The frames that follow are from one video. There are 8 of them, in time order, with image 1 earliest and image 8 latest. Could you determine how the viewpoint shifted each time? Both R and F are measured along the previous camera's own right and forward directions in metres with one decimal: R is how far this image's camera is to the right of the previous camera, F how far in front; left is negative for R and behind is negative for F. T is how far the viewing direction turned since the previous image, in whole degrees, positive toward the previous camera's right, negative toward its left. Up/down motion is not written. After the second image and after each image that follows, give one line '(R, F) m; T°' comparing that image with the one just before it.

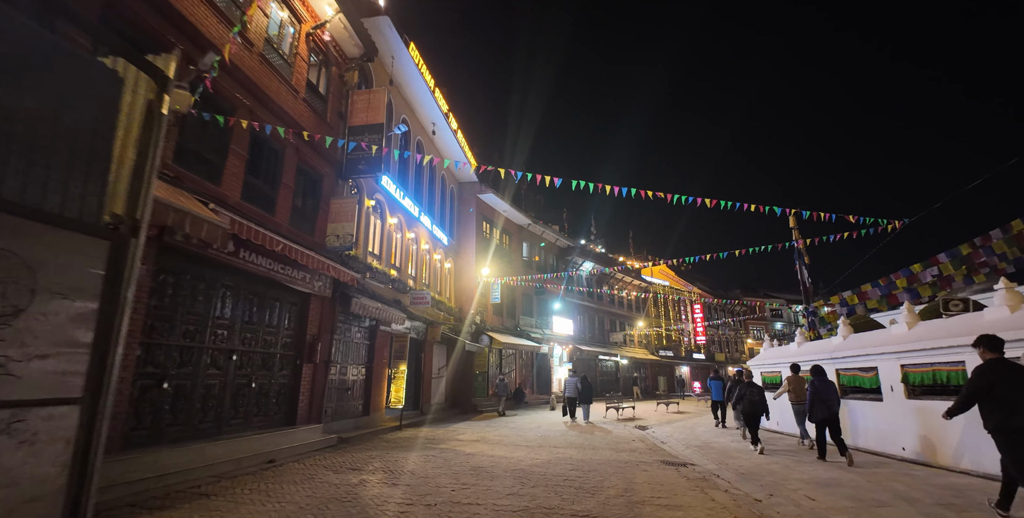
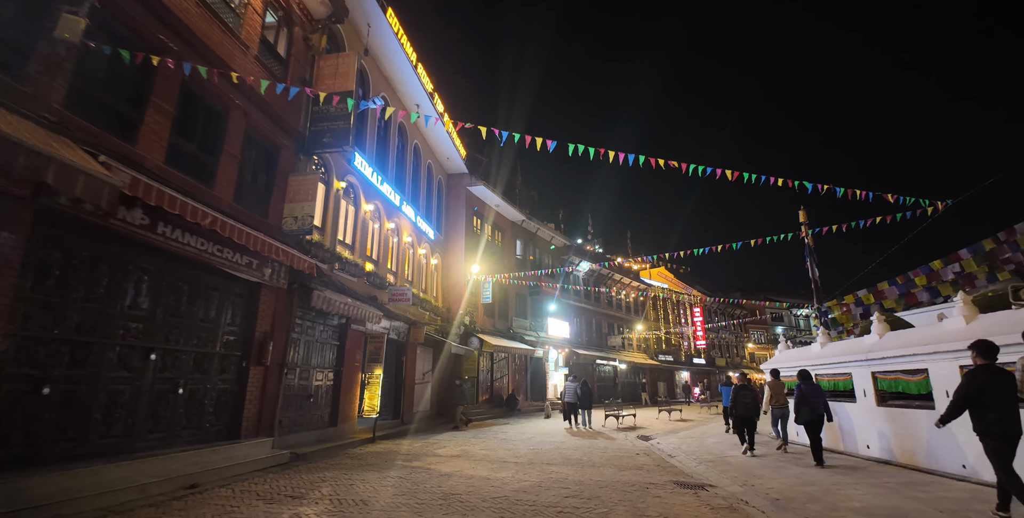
(+0.2, +1.6) m; 0°
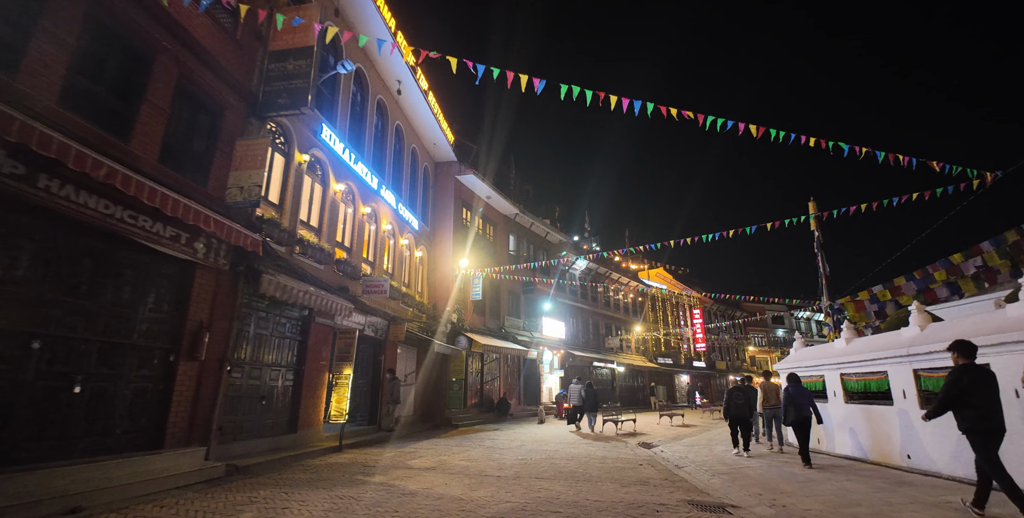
(+0.2, +1.4) m; 0°
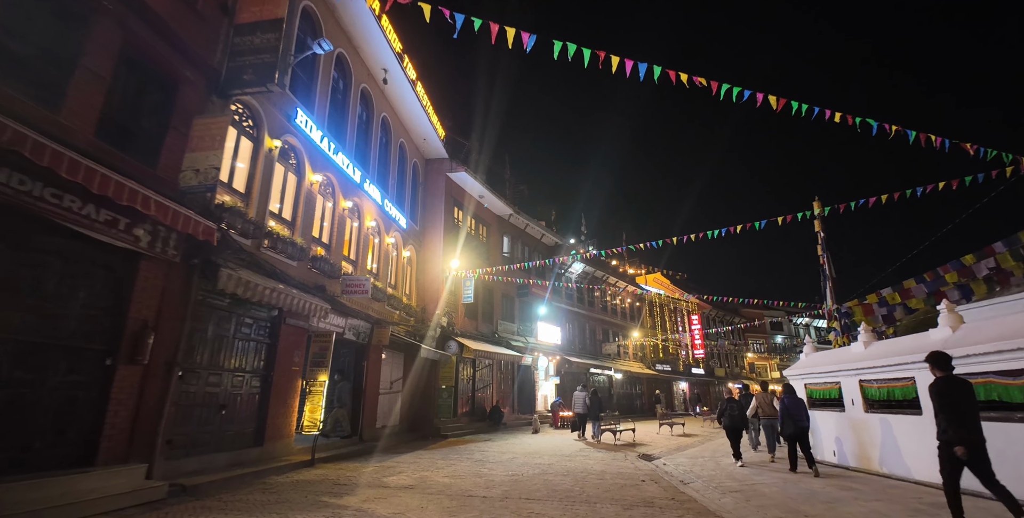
(+0.1, +0.9) m; 0°
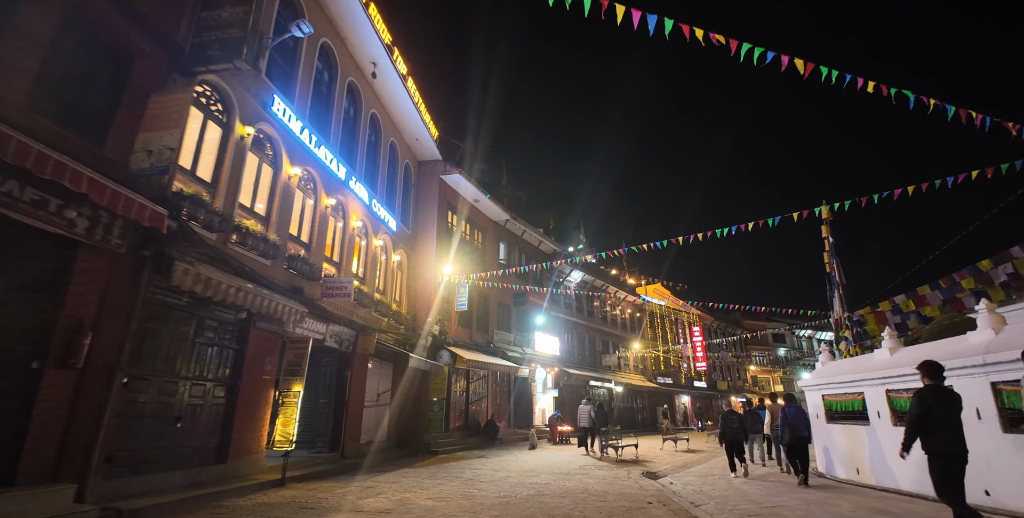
(+0.1, +0.8) m; 0°
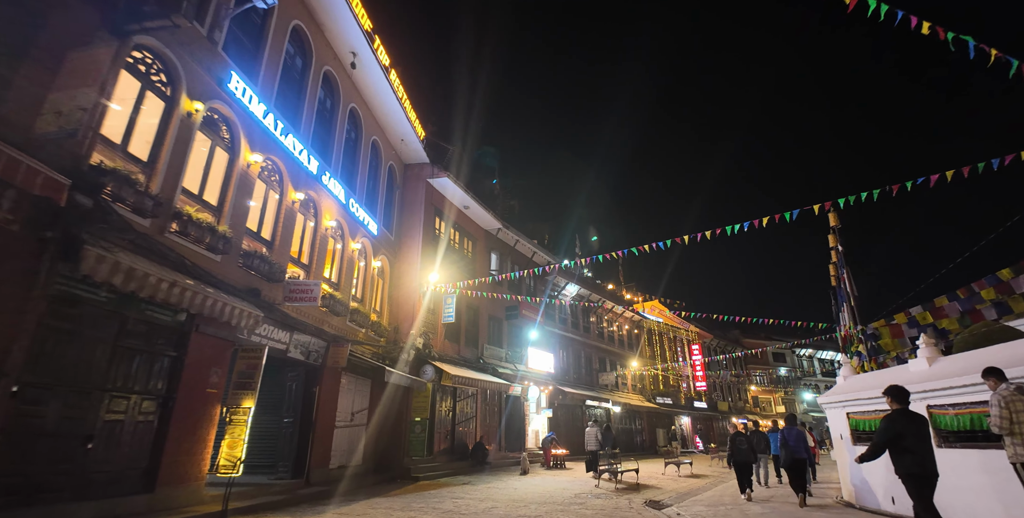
(+0.2, +1.2) m; 0°
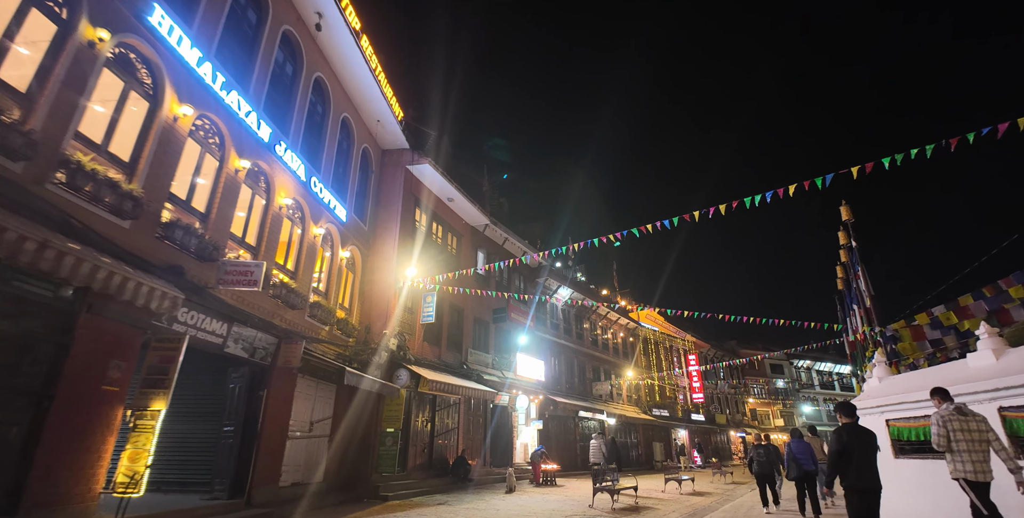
(+0.2, +1.5) m; +1°
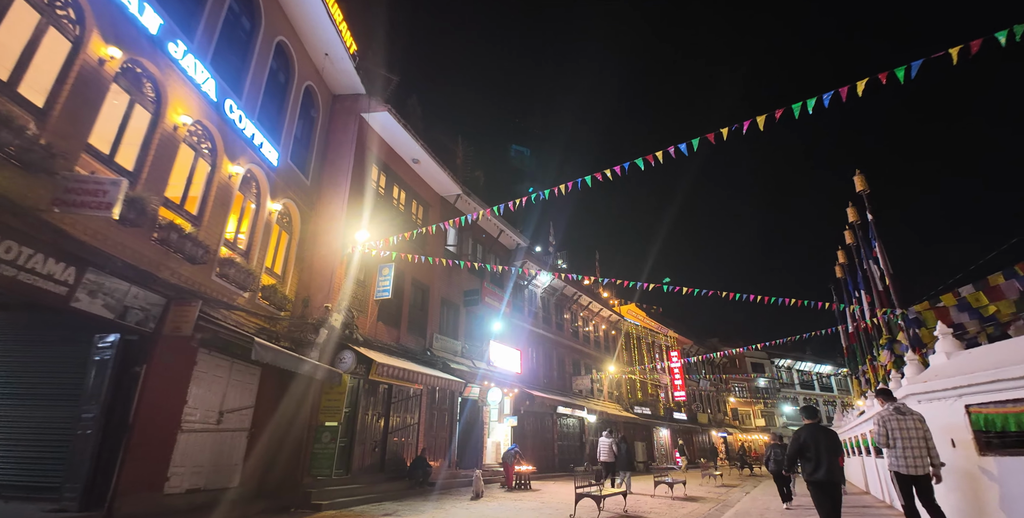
(+0.2, +2.2) m; +2°
